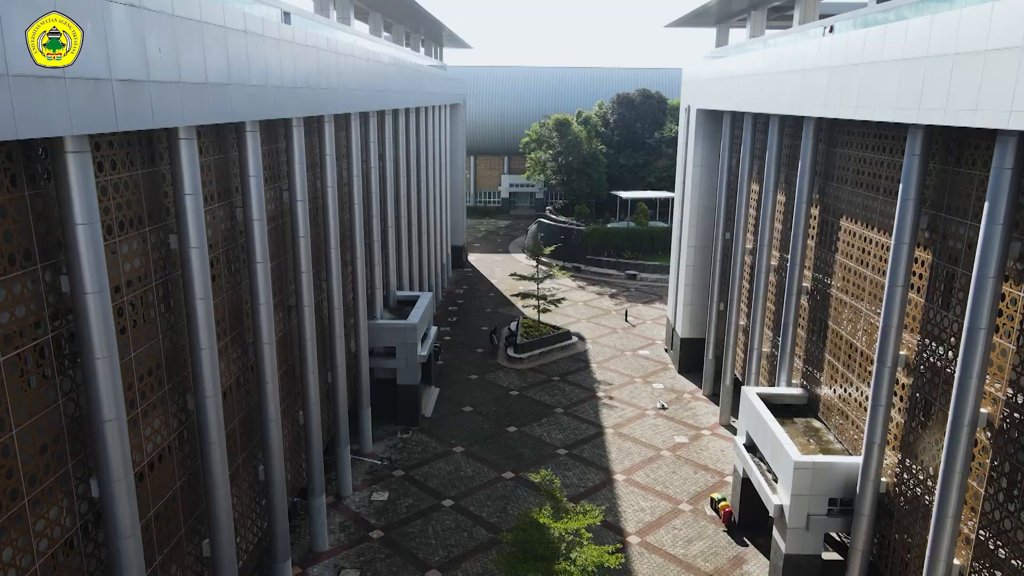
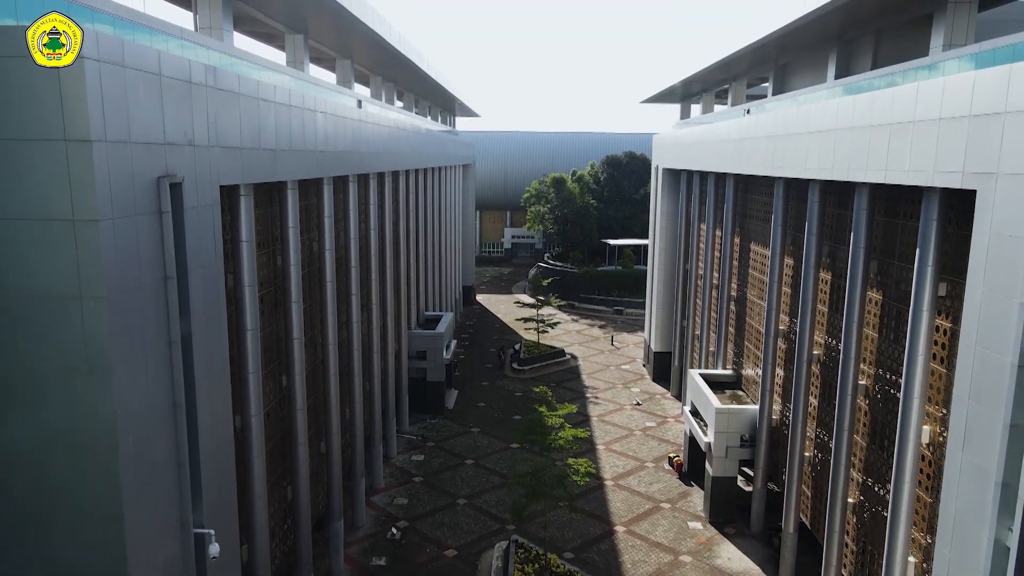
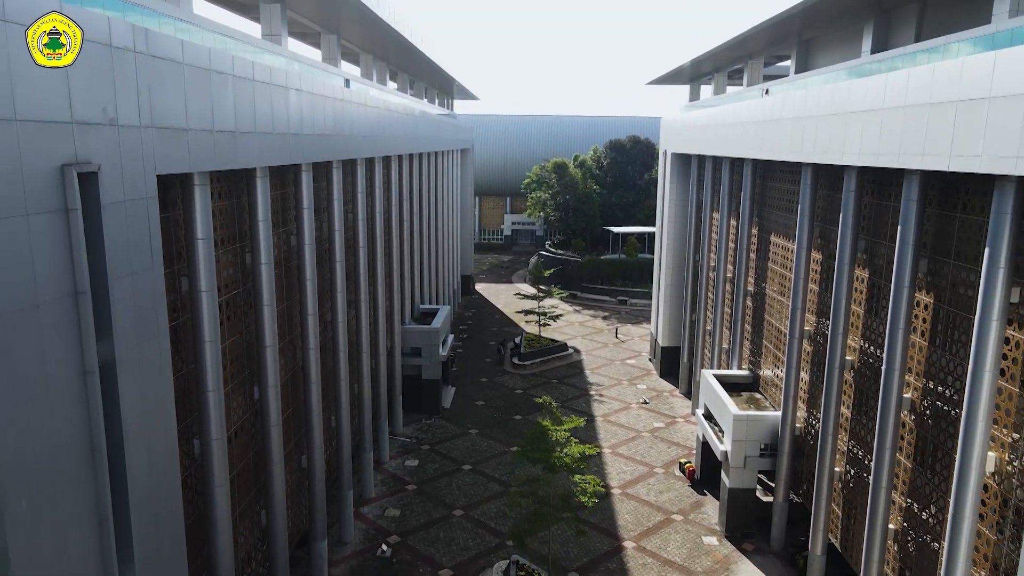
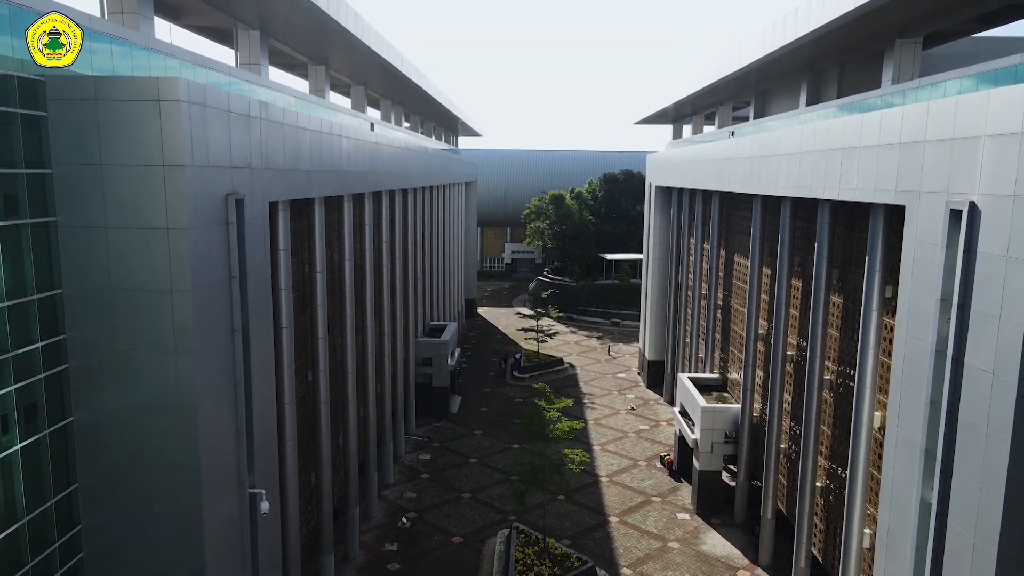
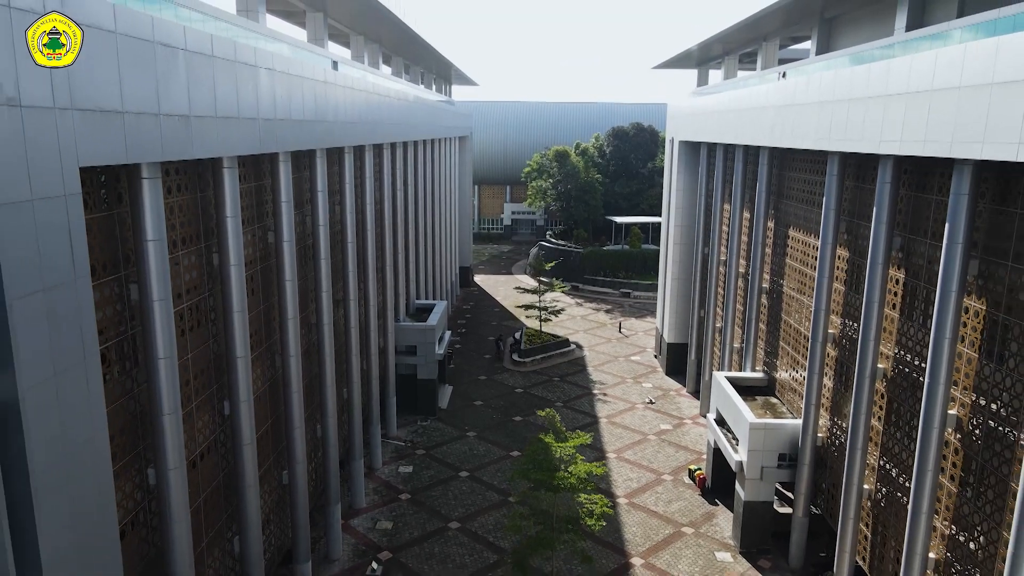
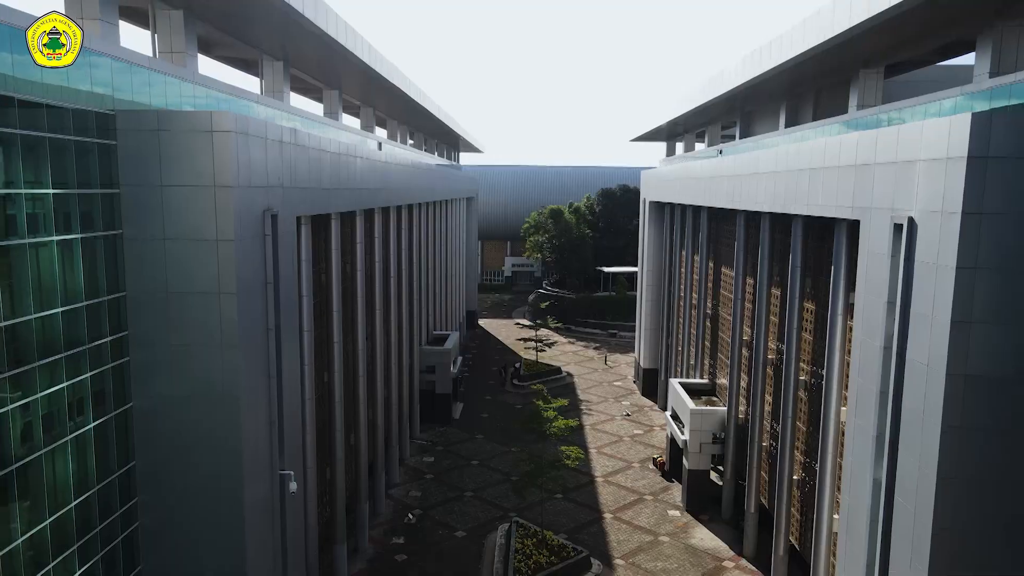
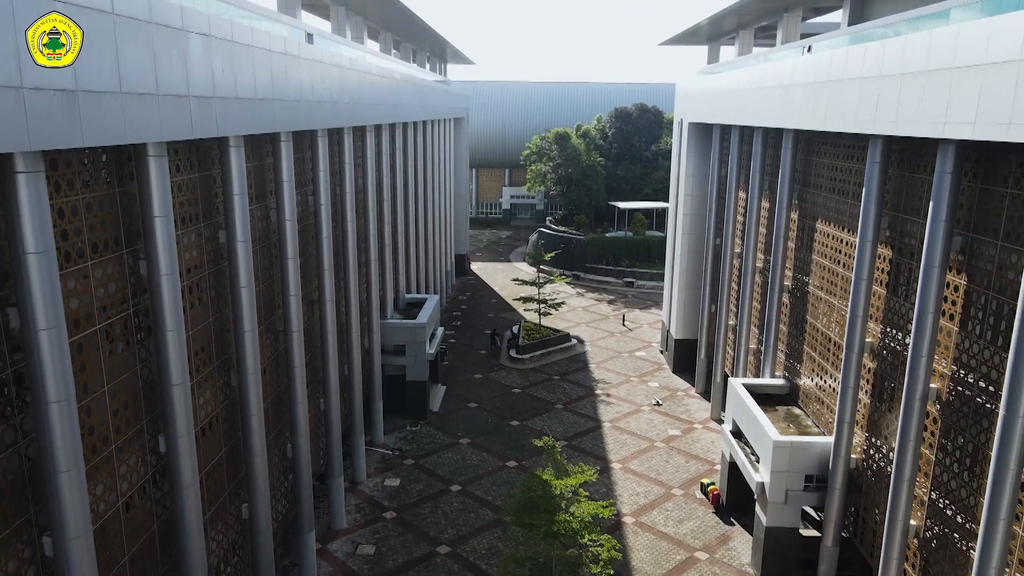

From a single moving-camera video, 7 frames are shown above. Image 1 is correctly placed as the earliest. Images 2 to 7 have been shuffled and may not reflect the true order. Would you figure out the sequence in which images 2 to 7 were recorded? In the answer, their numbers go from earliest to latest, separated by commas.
7, 5, 3, 2, 4, 6
